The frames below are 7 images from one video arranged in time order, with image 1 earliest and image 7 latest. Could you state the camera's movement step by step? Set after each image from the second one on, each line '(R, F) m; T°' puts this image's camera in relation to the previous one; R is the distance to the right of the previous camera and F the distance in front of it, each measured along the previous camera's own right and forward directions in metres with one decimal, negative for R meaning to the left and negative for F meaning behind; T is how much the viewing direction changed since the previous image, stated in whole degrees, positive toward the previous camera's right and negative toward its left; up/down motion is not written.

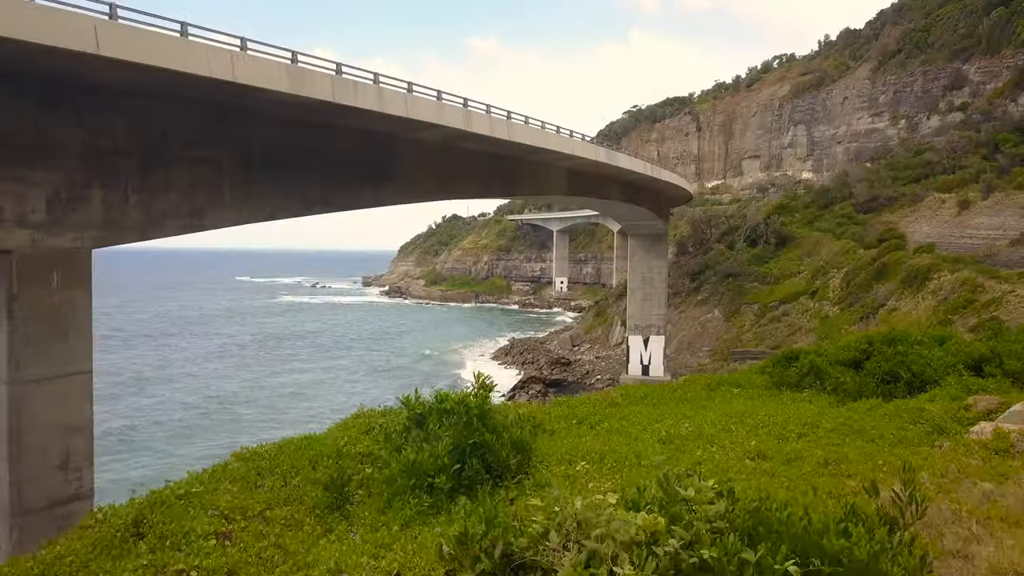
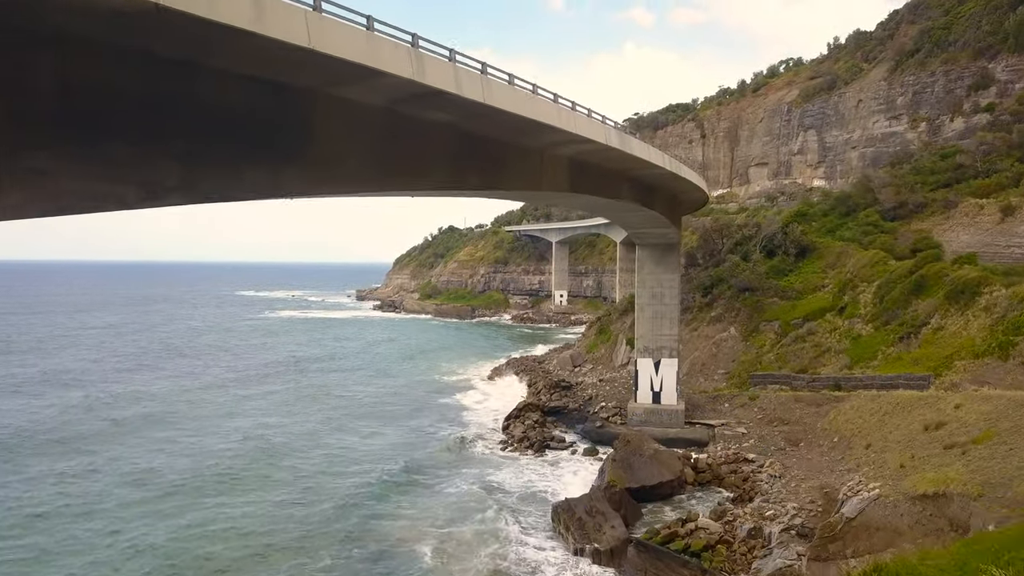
(+0.2, +3.0) m; 0°
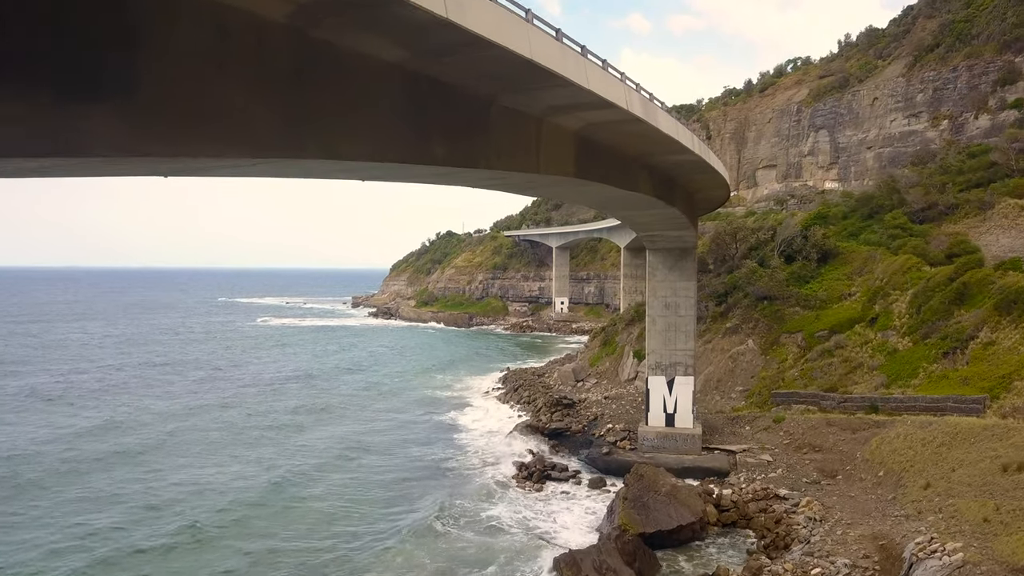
(+0.1, +2.5) m; 0°
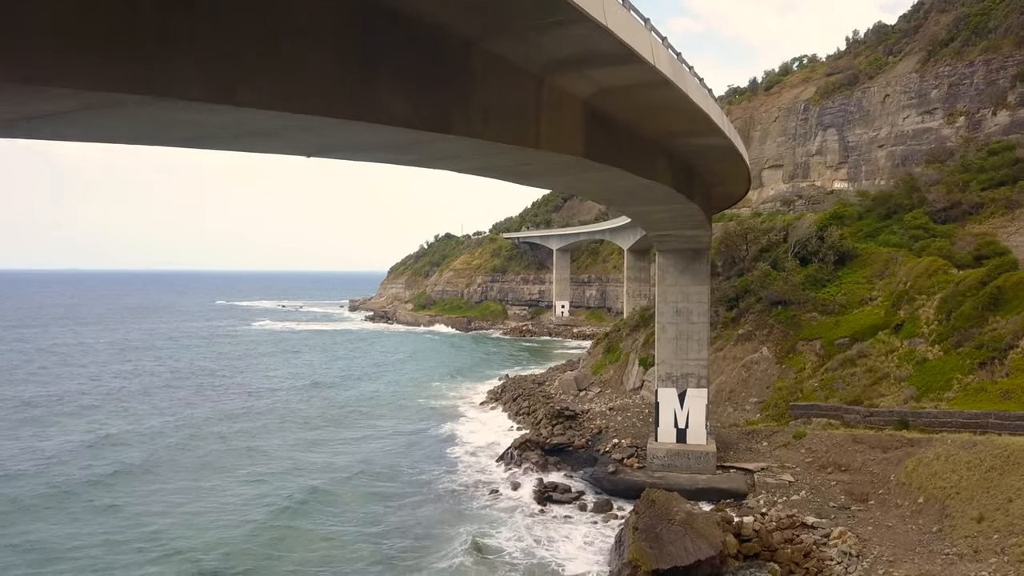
(+0.1, +1.7) m; 0°
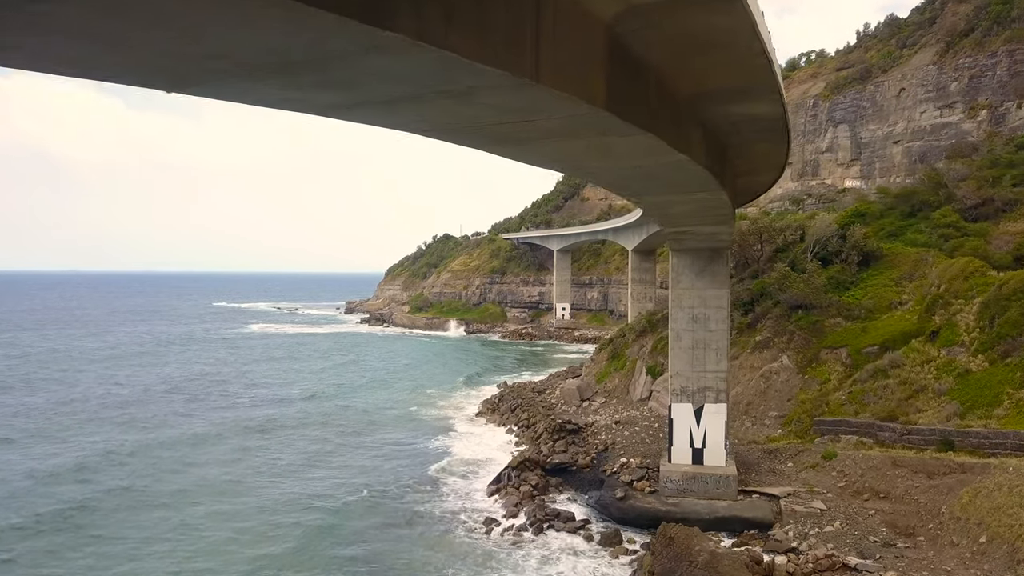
(+0.1, +2.0) m; 0°
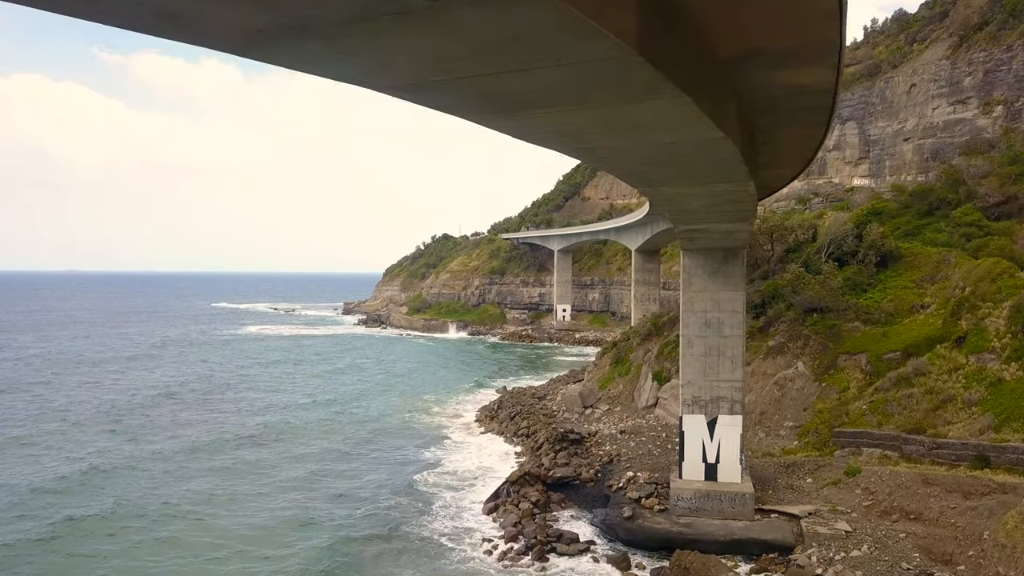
(0.0, +1.3) m; 0°
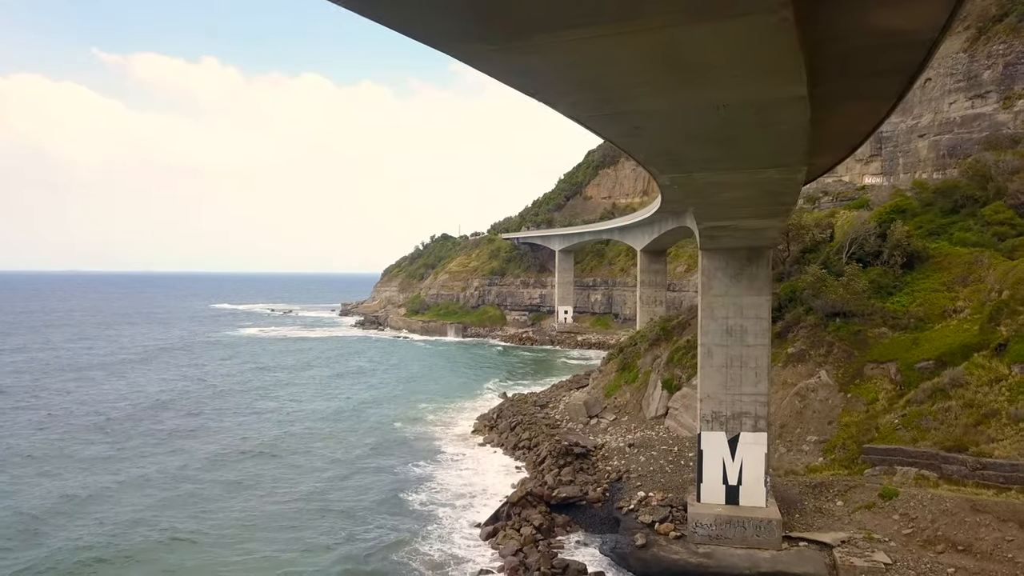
(0.0, +1.5) m; 0°
